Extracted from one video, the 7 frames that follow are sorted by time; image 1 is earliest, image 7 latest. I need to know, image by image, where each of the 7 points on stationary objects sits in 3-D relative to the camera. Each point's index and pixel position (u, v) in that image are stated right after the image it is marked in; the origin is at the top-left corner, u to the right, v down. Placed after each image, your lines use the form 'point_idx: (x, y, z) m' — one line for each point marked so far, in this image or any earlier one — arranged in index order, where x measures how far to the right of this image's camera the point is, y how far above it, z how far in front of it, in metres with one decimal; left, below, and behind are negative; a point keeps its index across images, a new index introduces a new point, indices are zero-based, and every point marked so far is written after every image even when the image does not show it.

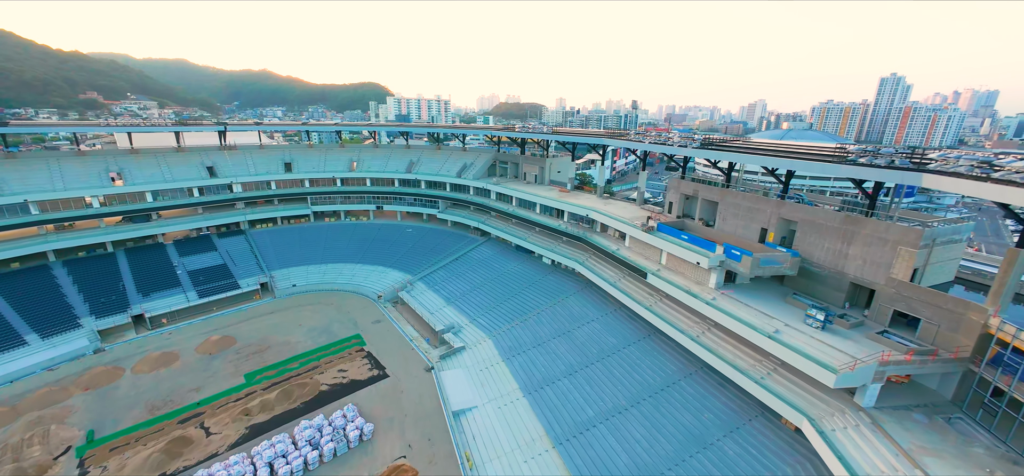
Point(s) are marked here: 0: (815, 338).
0: (+13.8, -4.5, +17.6) m
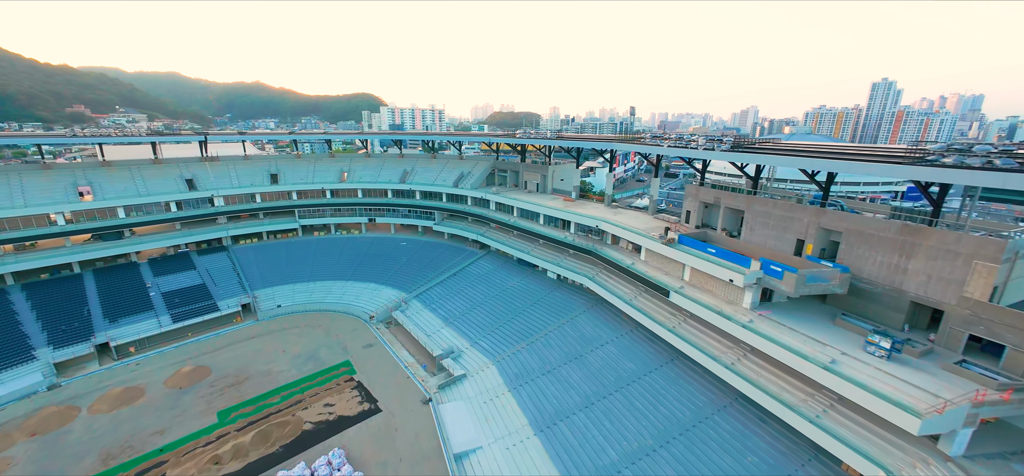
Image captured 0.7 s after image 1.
0: (+14.3, -5.1, +15.0) m
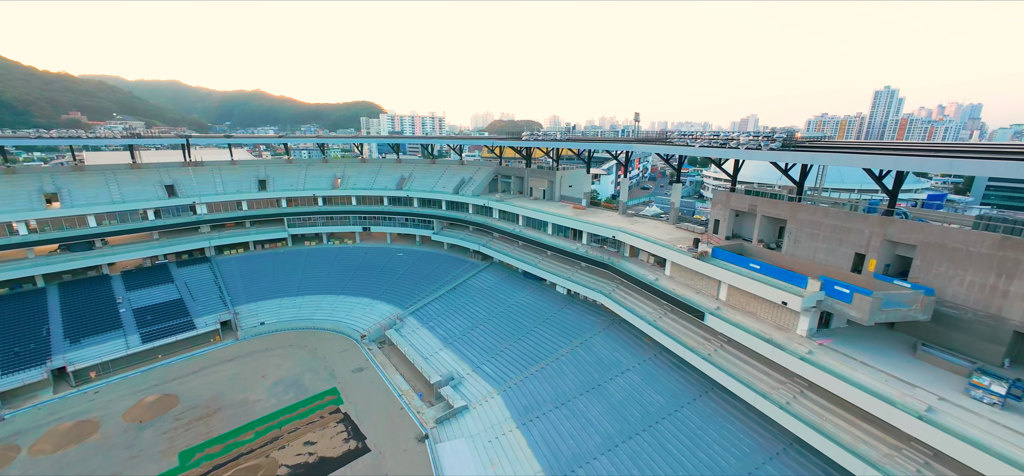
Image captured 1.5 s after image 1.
0: (+14.8, -5.6, +11.8) m
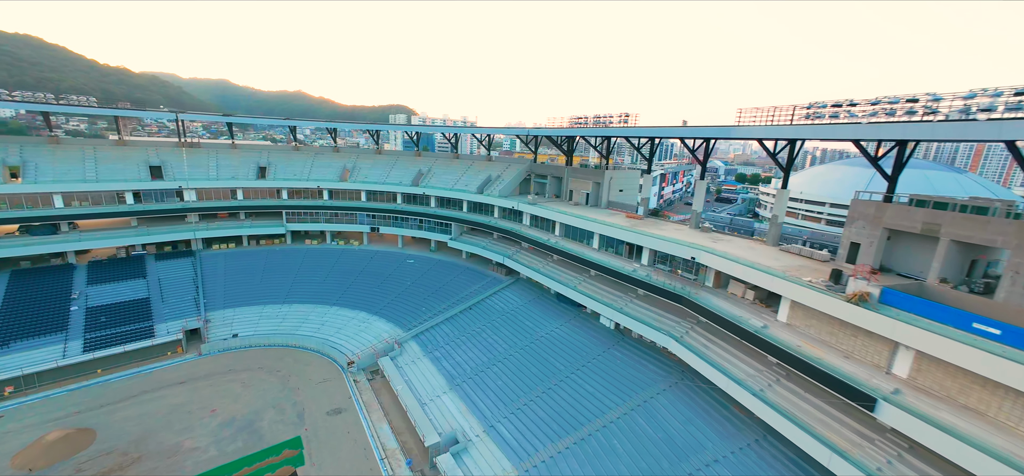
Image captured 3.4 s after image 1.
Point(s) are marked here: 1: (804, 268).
0: (+15.3, -6.7, +3.4) m
1: (+12.7, -1.3, +16.8) m
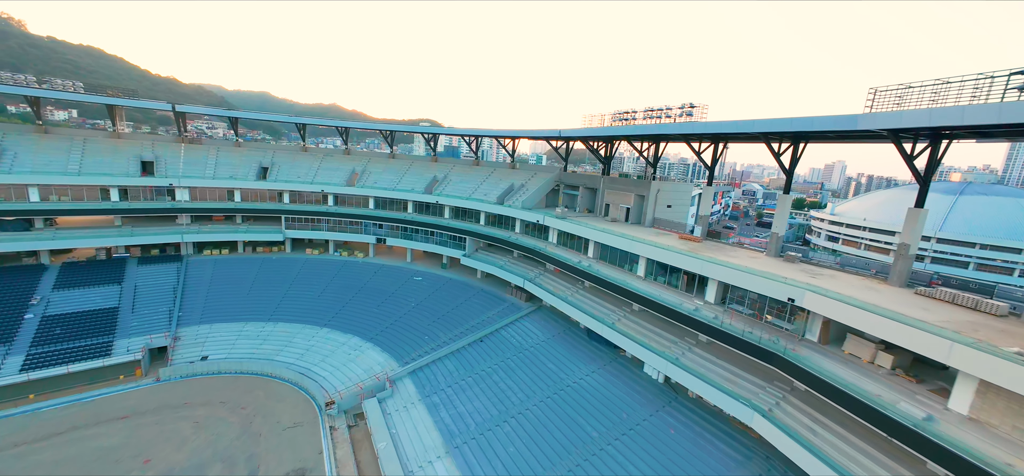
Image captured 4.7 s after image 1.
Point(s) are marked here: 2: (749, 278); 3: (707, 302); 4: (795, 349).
0: (+14.9, -7.4, -2.8) m
1: (+13.4, -2.5, +11.0) m
2: (+9.4, -1.6, +15.3) m
3: (+8.9, -2.9, +17.3) m
4: (+10.0, -3.9, +13.7) m
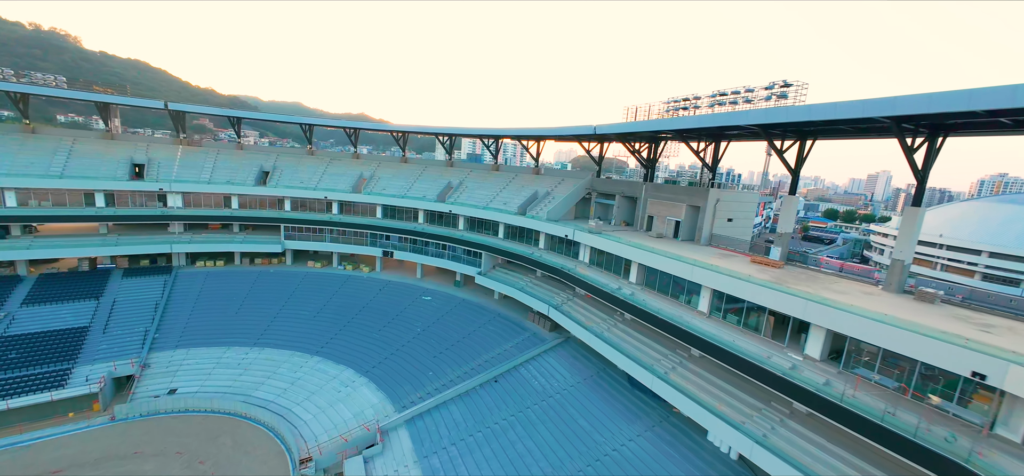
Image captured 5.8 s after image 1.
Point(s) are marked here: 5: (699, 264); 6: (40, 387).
0: (+14.4, -7.9, -8.2) m
1: (+13.7, -3.4, +5.7) m
2: (+10.0, -2.5, +10.3) m
3: (+9.6, -3.8, +12.3) m
4: (+10.5, -4.8, +8.6) m
5: (+7.6, -1.1, +15.7) m
6: (-23.2, -7.3, +19.0) m
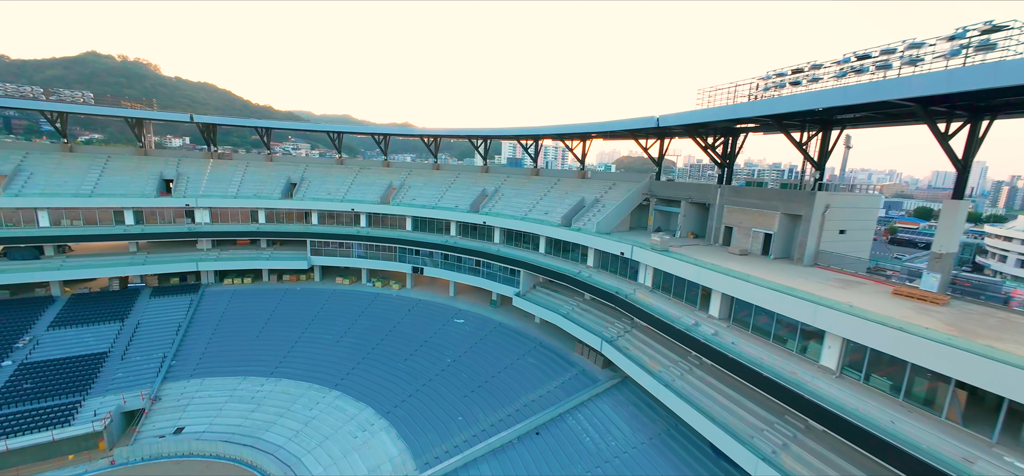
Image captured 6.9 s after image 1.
0: (+13.1, -8.4, -13.5) m
1: (+13.9, -4.0, +0.5) m
2: (+10.7, -3.1, +5.5) m
3: (+10.5, -4.5, +7.5) m
4: (+11.0, -5.4, +3.7) m
5: (+8.9, -1.9, +11.1) m
6: (-21.3, -8.4, +17.7) m
